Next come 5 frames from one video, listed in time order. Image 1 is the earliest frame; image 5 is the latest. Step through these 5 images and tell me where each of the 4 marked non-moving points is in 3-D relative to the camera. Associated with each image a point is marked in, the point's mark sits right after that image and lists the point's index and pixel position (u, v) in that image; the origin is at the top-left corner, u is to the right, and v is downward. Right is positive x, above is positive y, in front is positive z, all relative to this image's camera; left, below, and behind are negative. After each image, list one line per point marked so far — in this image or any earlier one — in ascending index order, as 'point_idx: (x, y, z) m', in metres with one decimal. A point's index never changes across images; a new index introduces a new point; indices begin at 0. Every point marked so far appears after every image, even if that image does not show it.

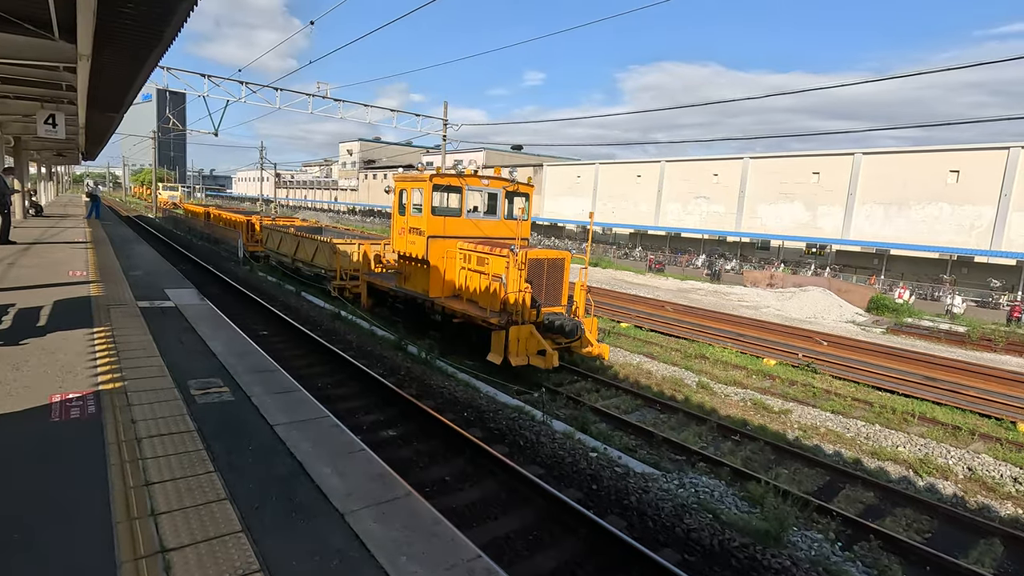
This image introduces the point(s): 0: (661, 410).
0: (+2.4, -2.0, +8.5) m
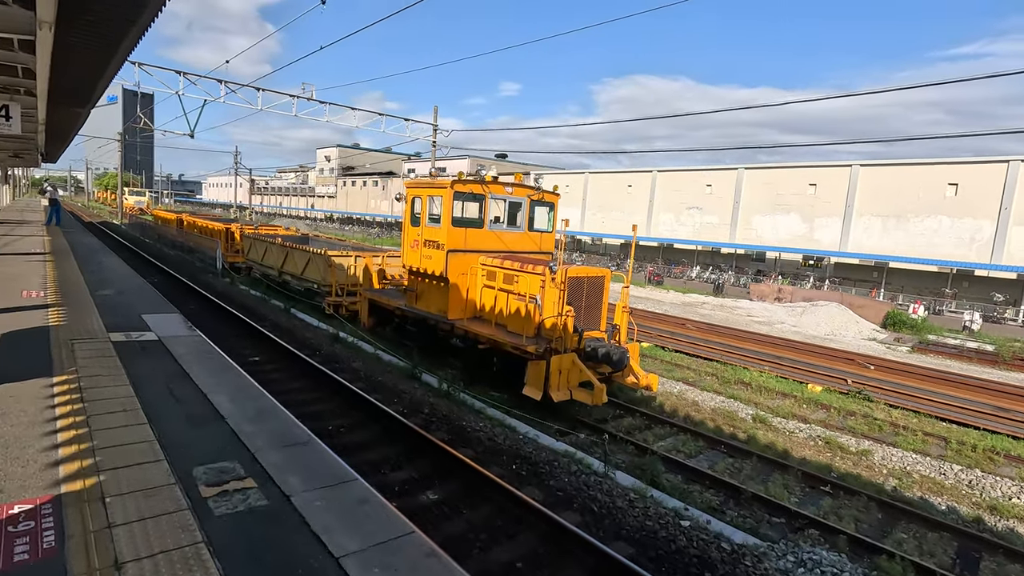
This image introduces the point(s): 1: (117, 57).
0: (+3.0, -2.3, +7.4) m
1: (-6.3, +3.7, +8.5) m
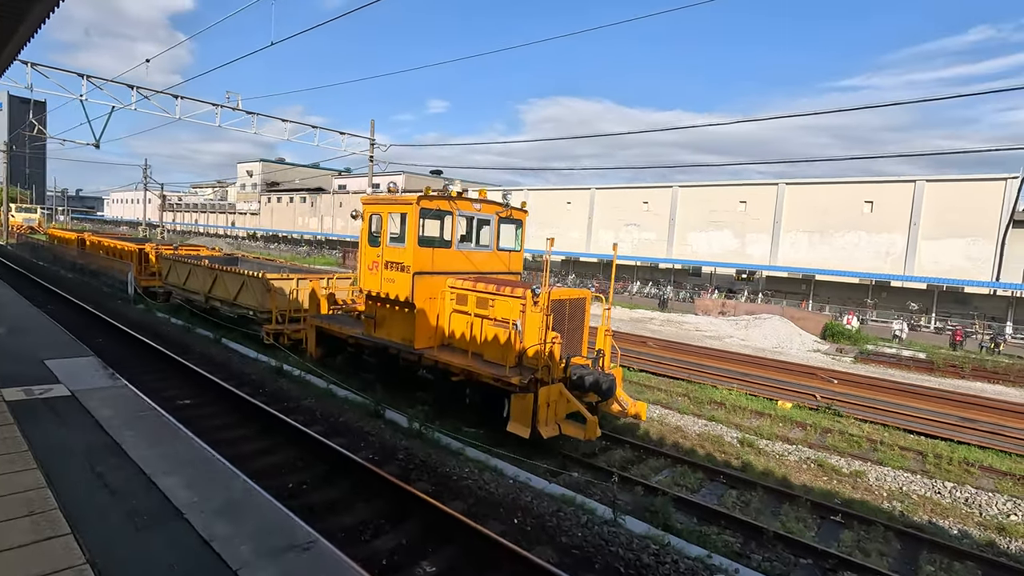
0: (+2.9, -2.6, +7.0) m
1: (-6.7, +3.2, +7.1) m
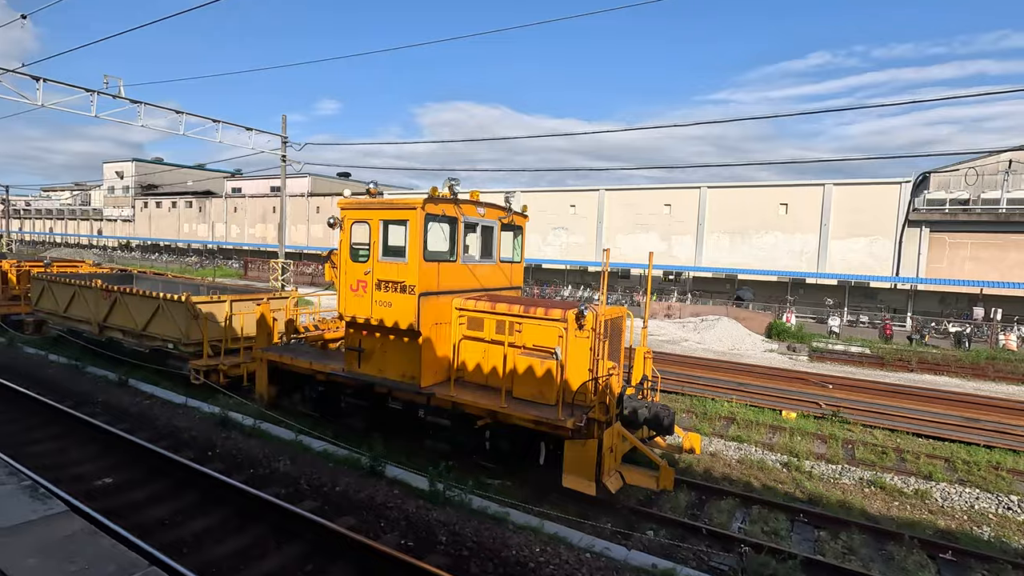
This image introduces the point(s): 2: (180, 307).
0: (+3.5, -2.7, +6.2) m
1: (-6.1, +2.7, +4.5) m
2: (-6.0, -0.4, +9.8) m
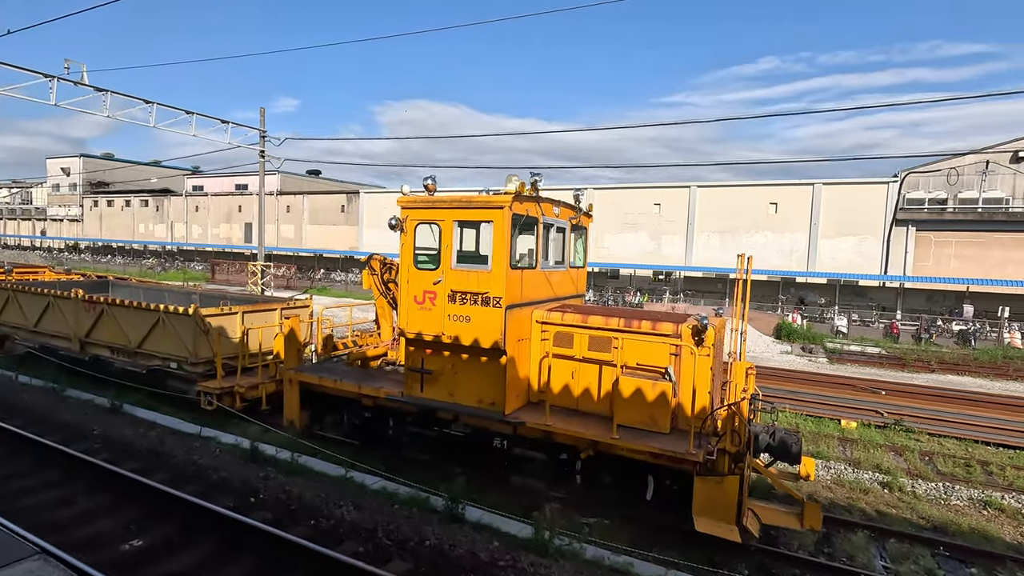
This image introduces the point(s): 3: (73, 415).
0: (+4.7, -2.8, +5.5) m
1: (-4.8, +2.6, +3.2) m
2: (-5.1, -0.6, +8.5) m
3: (-7.0, -2.0, +8.5) m
